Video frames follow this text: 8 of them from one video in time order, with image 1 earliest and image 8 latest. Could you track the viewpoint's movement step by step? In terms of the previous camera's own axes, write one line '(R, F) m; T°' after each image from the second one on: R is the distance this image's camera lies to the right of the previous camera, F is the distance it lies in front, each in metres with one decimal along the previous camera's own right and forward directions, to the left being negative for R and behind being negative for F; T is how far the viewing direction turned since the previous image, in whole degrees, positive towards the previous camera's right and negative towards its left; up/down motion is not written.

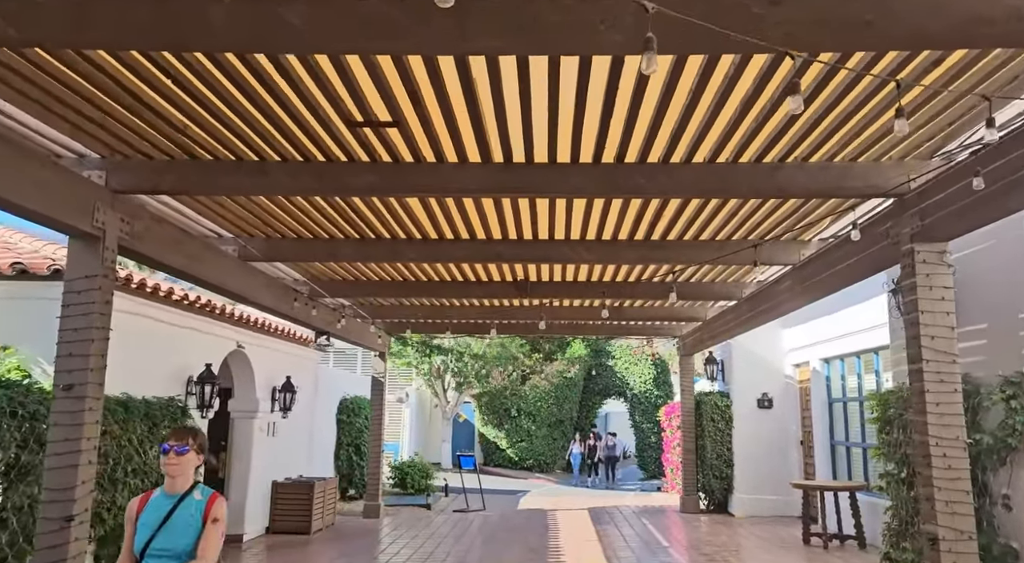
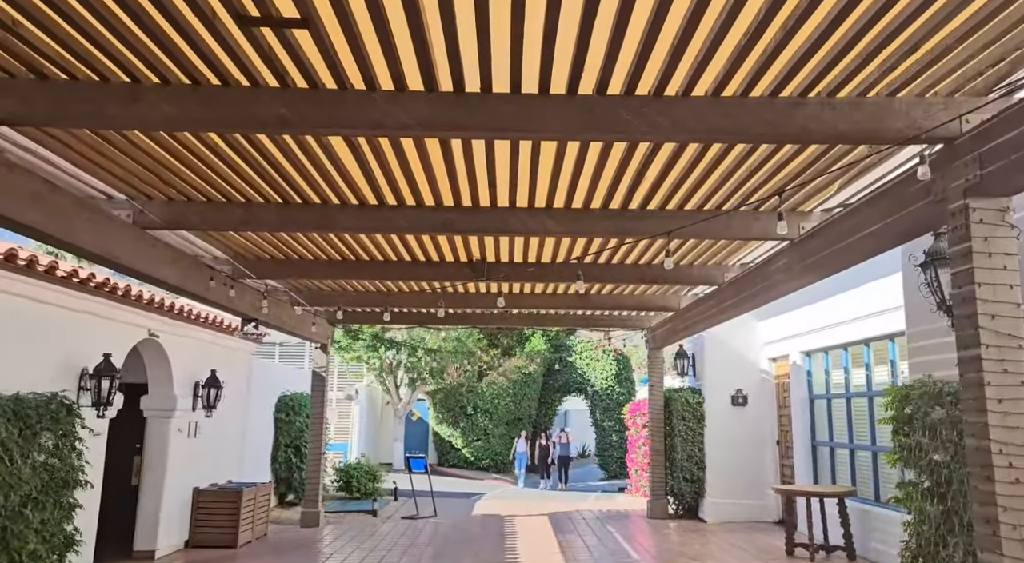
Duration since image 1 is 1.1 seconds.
(0.0, +0.9) m; +3°
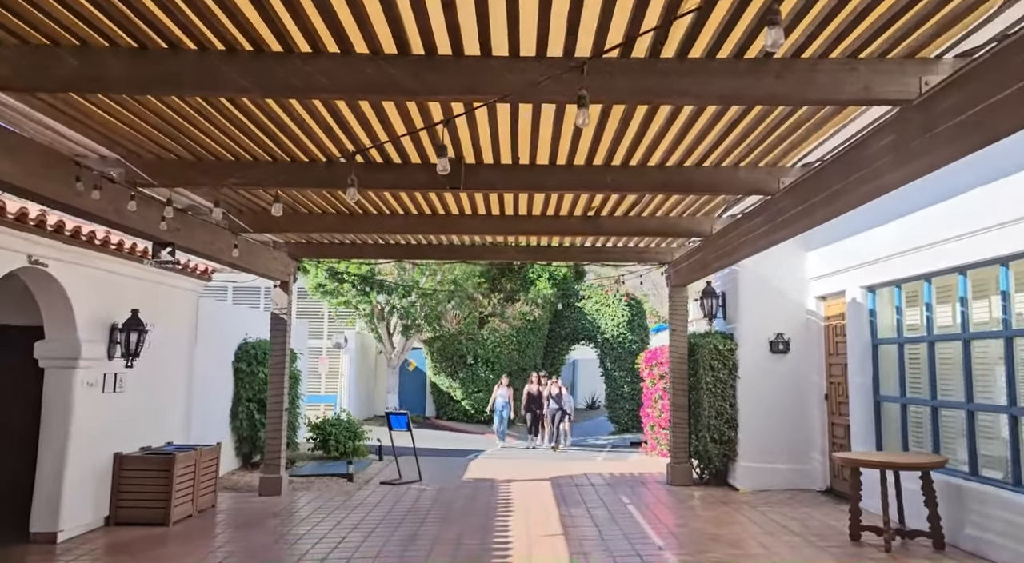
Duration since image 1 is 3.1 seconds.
(+0.2, +1.6) m; -1°
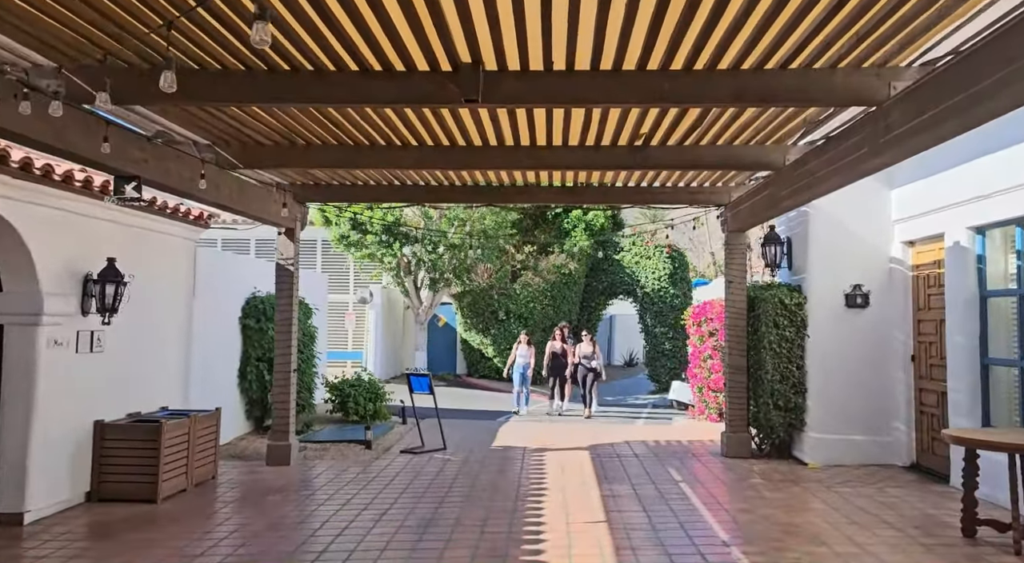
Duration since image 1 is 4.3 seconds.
(0.0, +1.0) m; -3°
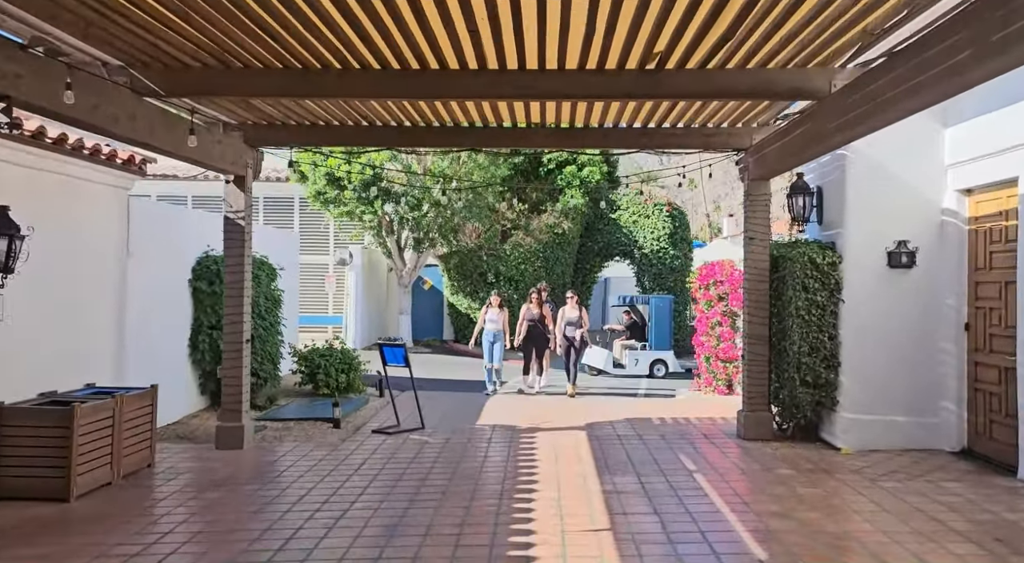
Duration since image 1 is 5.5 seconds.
(+0.1, +1.0) m; +1°
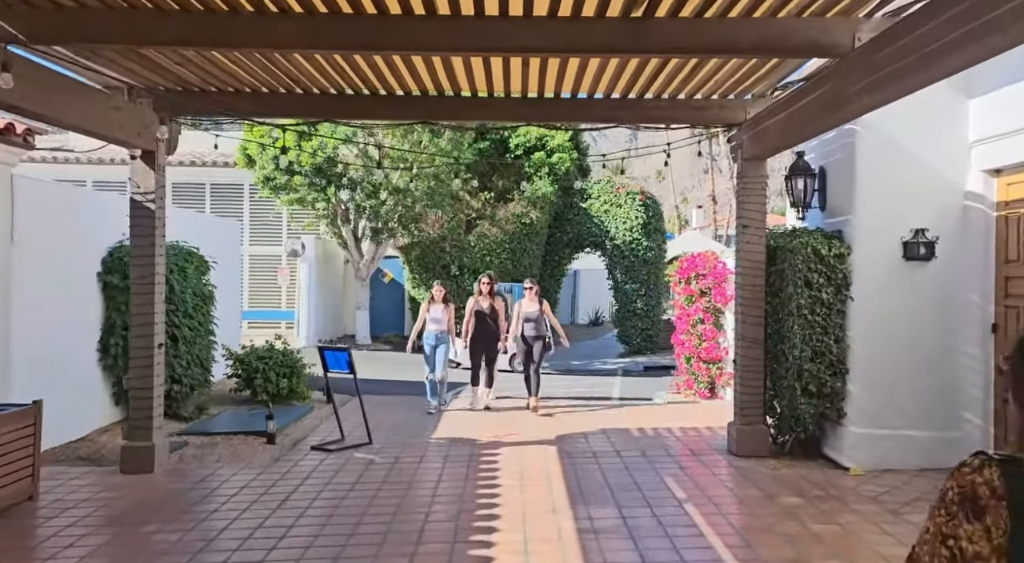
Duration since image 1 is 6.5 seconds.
(+0.1, +0.9) m; +3°
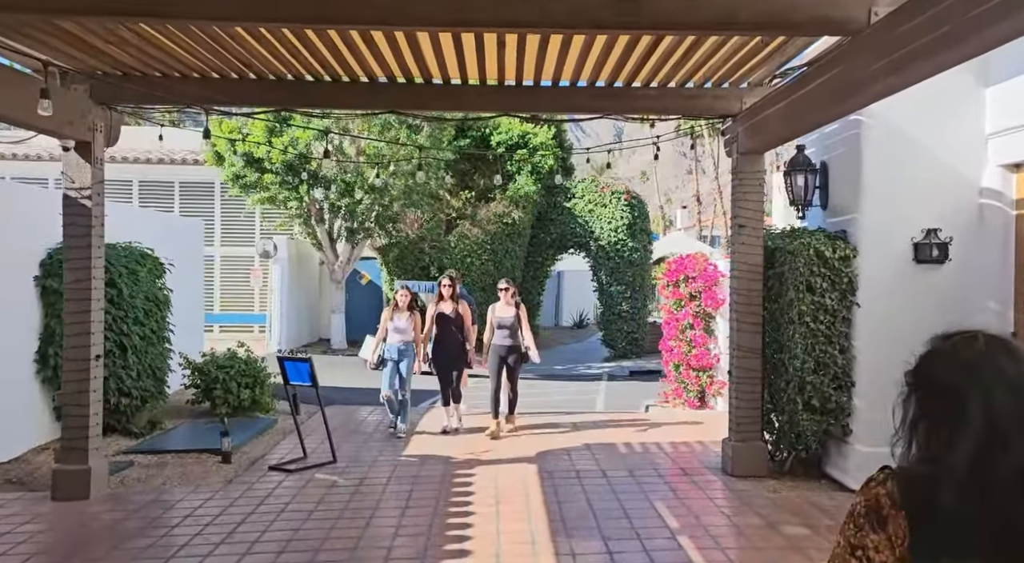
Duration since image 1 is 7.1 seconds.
(+0.1, +0.5) m; +1°
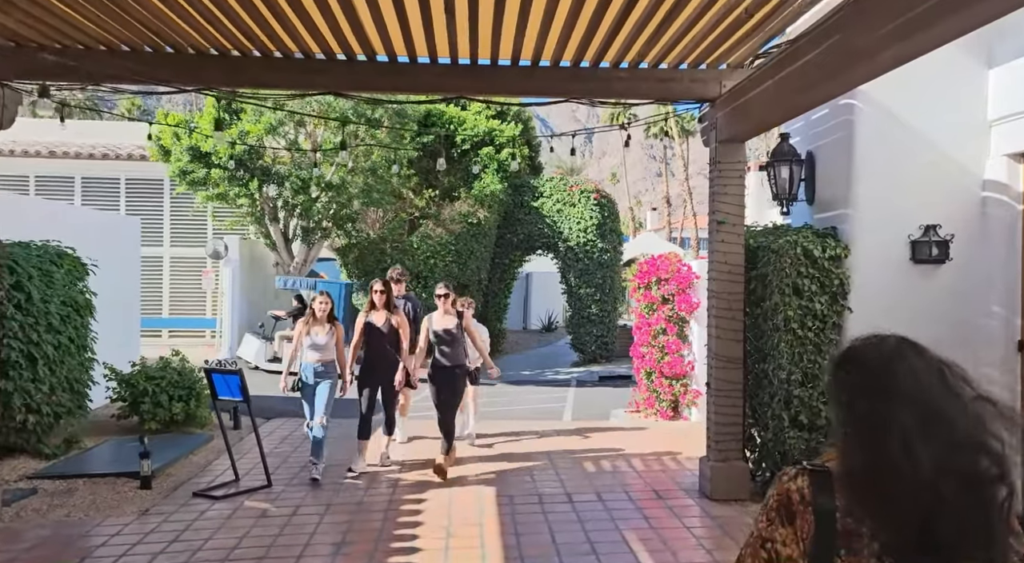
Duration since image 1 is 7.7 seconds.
(+0.1, +0.6) m; +2°
